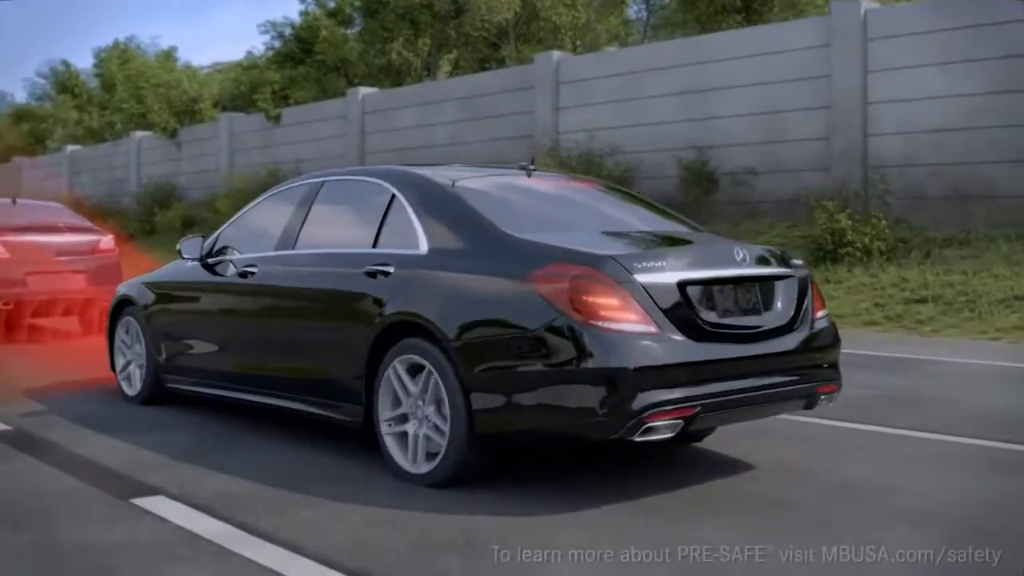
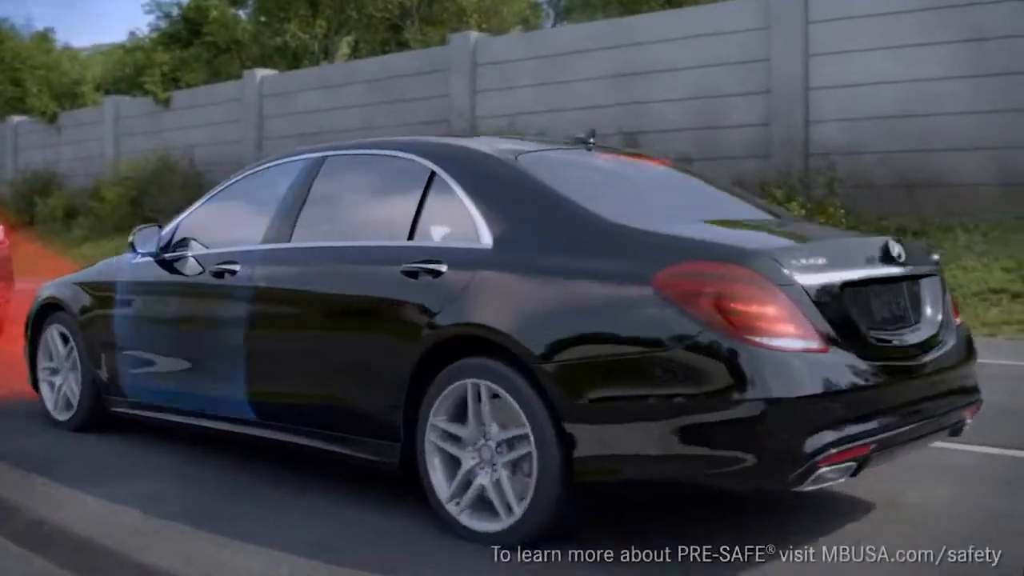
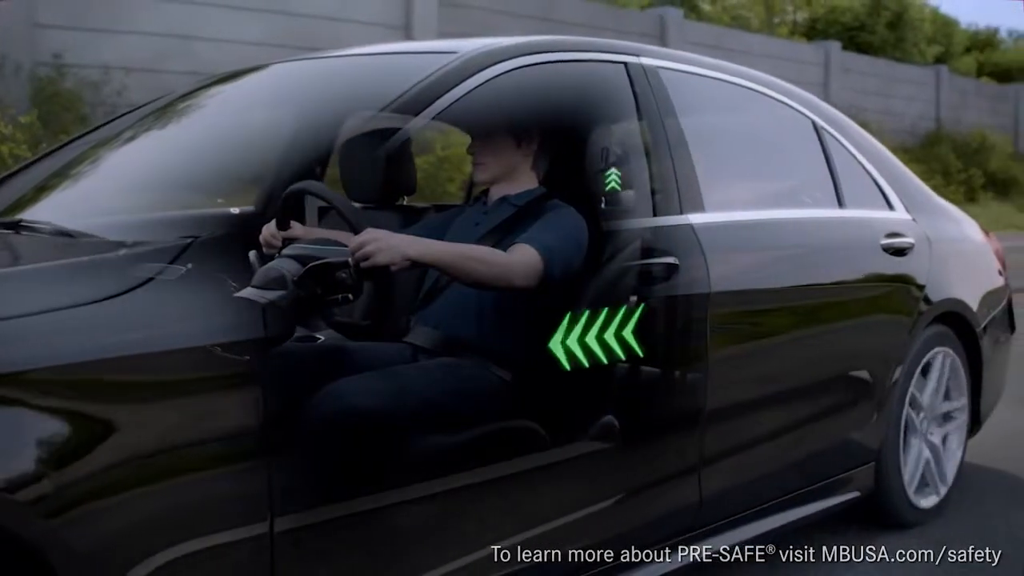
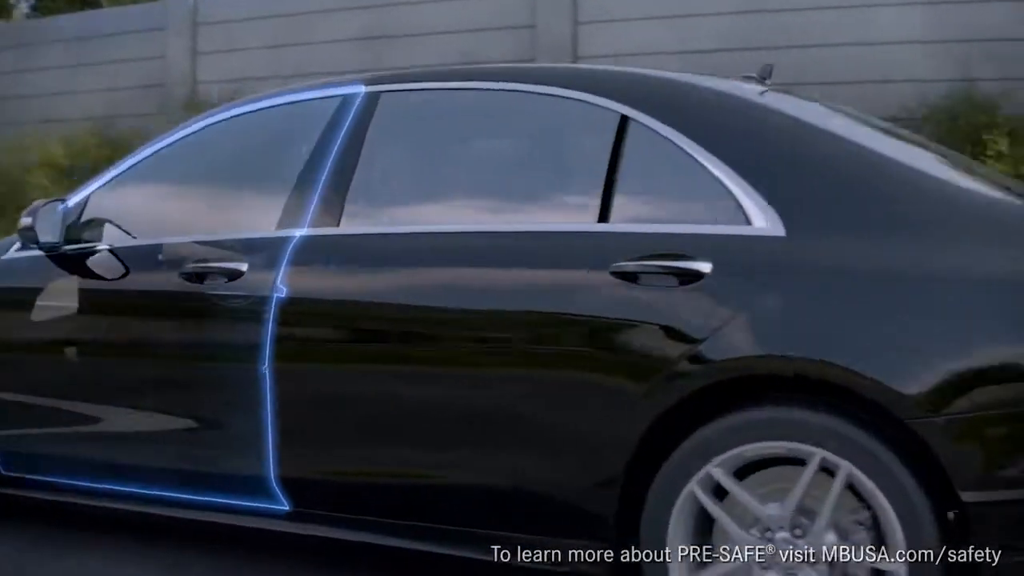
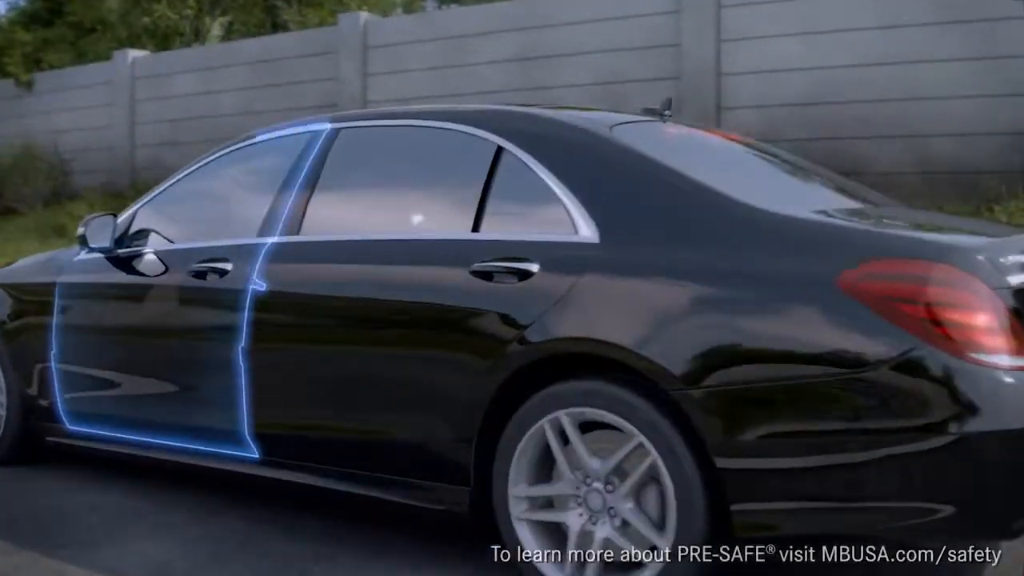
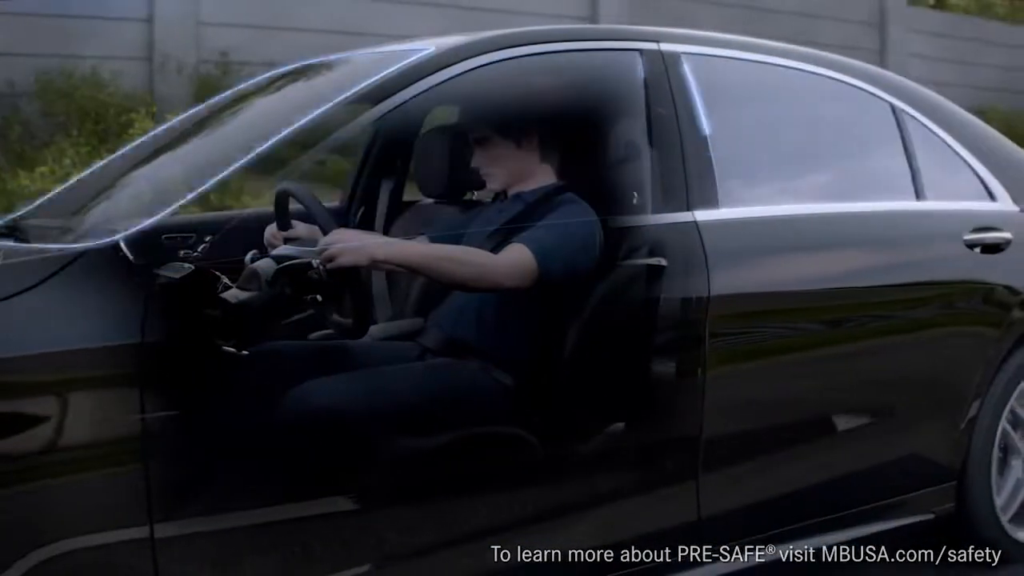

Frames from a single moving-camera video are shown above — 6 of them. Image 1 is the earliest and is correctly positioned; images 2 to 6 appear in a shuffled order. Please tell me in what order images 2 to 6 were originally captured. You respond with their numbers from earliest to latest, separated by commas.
2, 5, 4, 6, 3
